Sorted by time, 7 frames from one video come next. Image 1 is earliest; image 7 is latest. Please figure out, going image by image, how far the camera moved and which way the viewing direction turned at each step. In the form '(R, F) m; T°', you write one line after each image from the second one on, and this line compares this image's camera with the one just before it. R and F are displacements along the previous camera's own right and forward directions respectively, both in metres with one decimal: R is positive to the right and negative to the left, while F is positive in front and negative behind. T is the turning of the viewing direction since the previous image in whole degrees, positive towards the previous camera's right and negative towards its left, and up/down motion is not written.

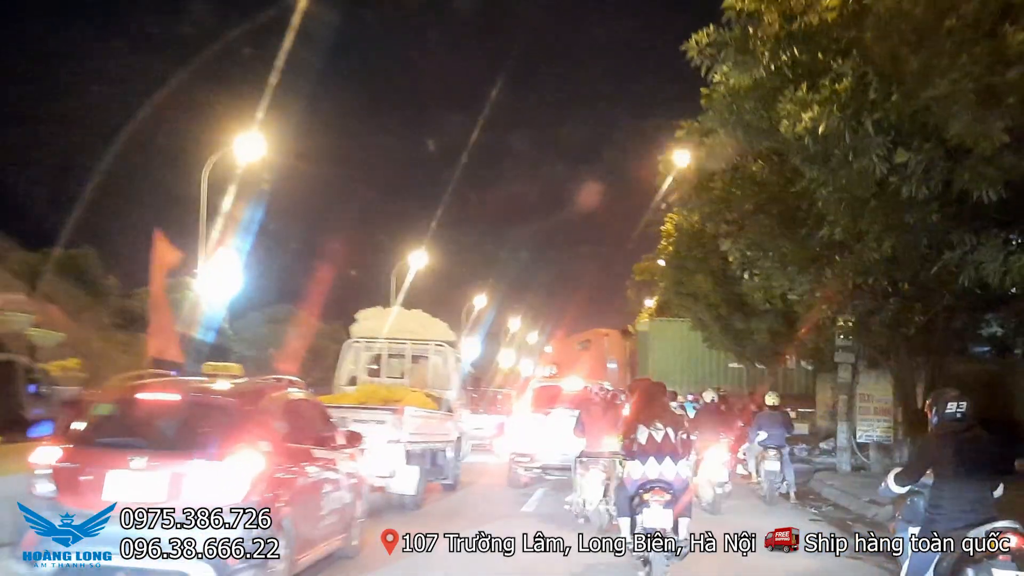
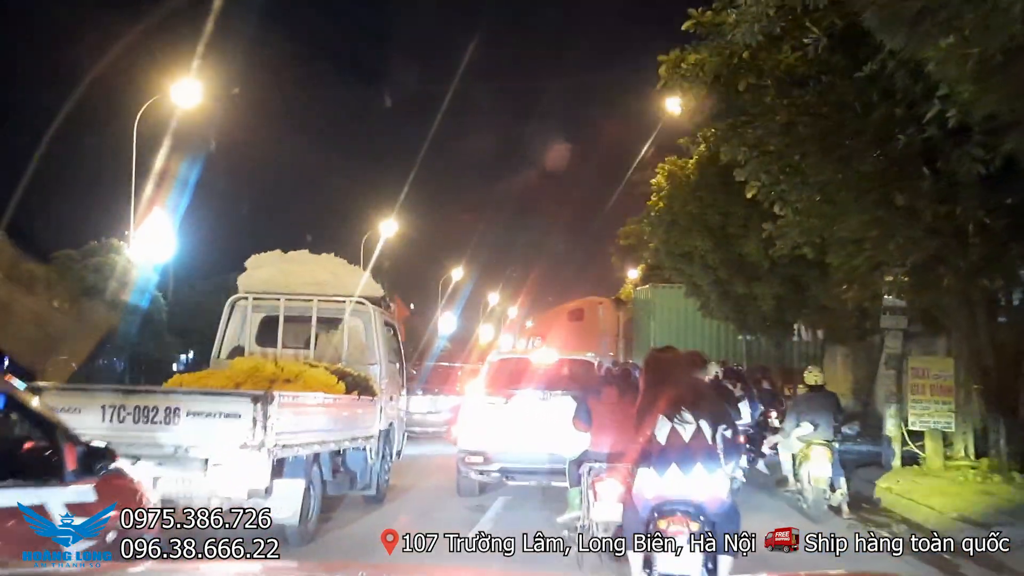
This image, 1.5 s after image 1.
(+0.4, +4.0) m; +1°
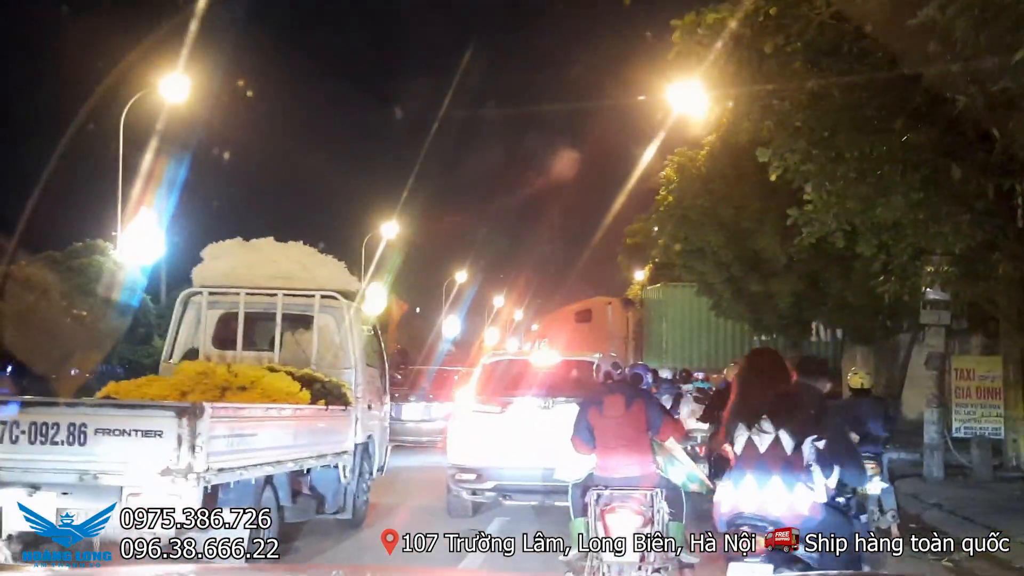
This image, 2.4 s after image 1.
(+0.1, +1.4) m; 0°
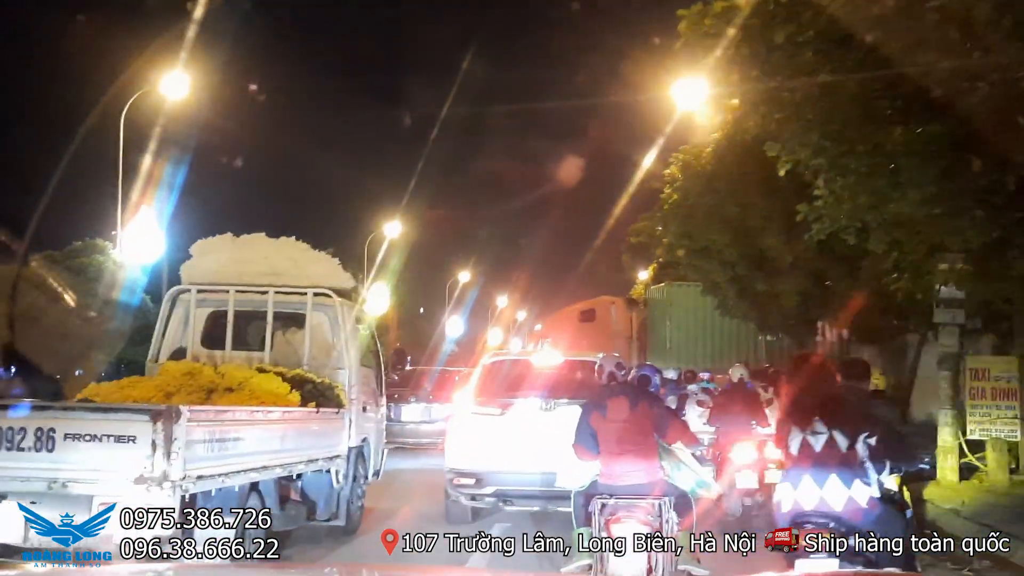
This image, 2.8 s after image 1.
(0.0, +0.4) m; 0°
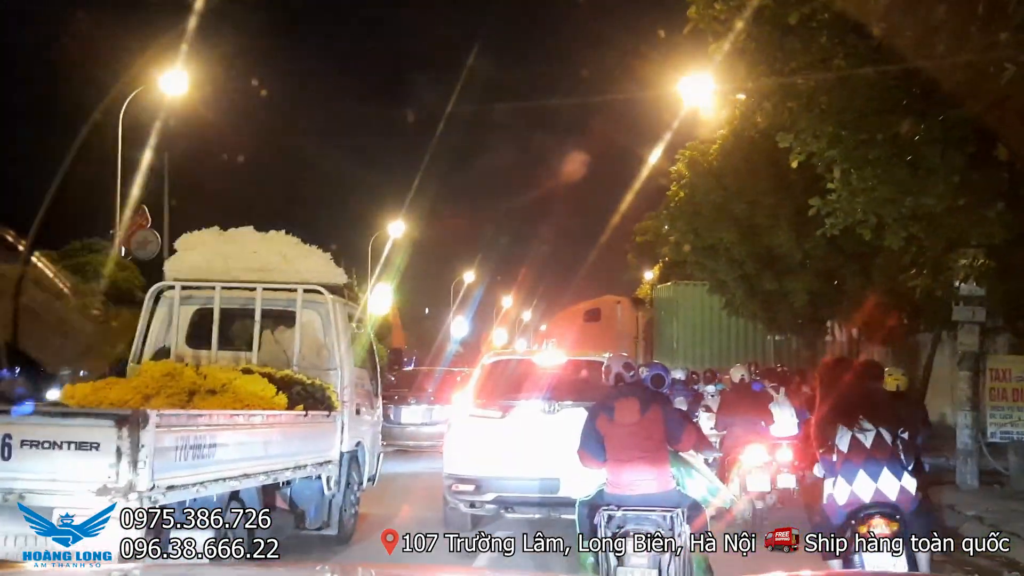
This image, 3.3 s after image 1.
(0.0, +0.4) m; 0°
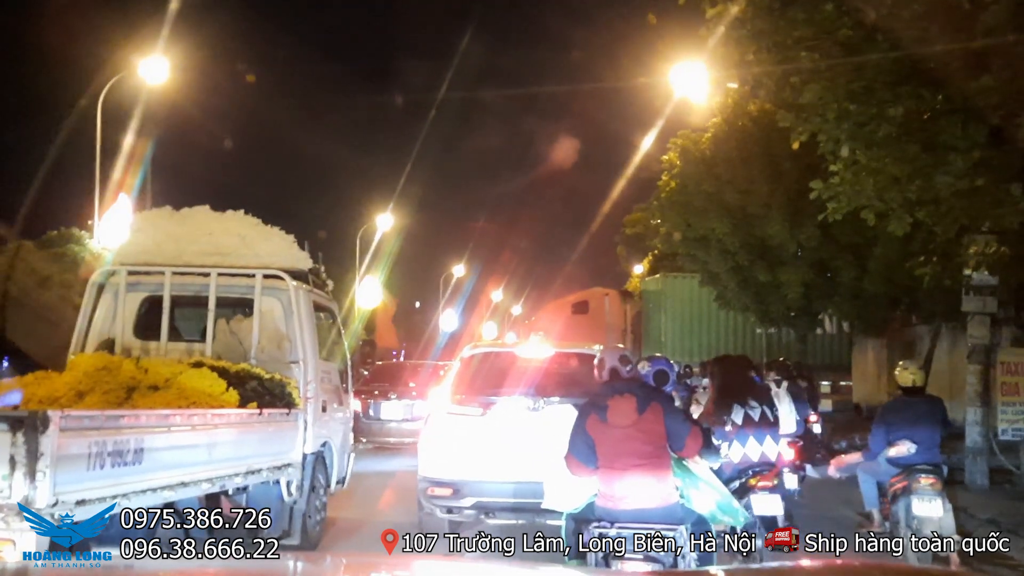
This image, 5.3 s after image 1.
(+0.1, +0.7) m; +1°
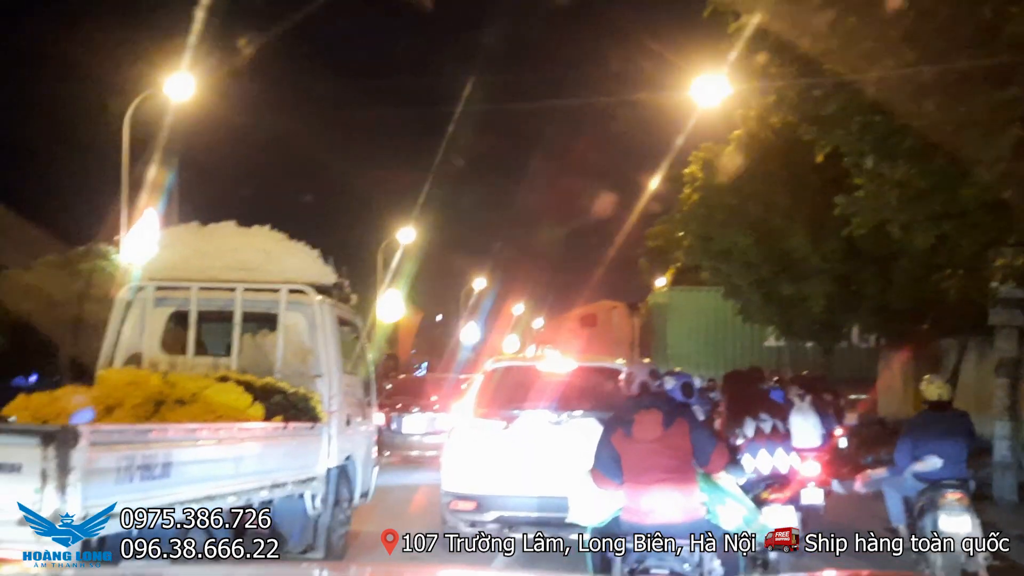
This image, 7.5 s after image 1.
(0.0, 0.0) m; -1°
